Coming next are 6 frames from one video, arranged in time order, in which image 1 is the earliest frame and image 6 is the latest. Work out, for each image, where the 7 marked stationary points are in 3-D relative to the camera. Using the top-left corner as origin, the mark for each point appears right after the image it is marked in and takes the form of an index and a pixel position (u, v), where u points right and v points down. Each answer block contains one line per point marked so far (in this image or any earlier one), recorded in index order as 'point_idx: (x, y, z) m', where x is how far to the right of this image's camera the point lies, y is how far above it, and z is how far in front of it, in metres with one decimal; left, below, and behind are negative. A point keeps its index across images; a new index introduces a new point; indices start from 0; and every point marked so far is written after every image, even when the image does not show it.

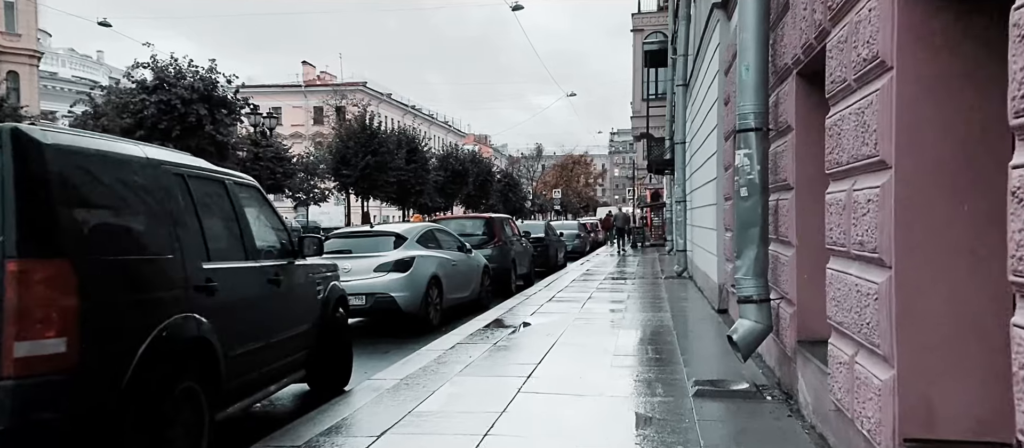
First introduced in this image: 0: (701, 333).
0: (+2.3, -1.3, +9.0) m
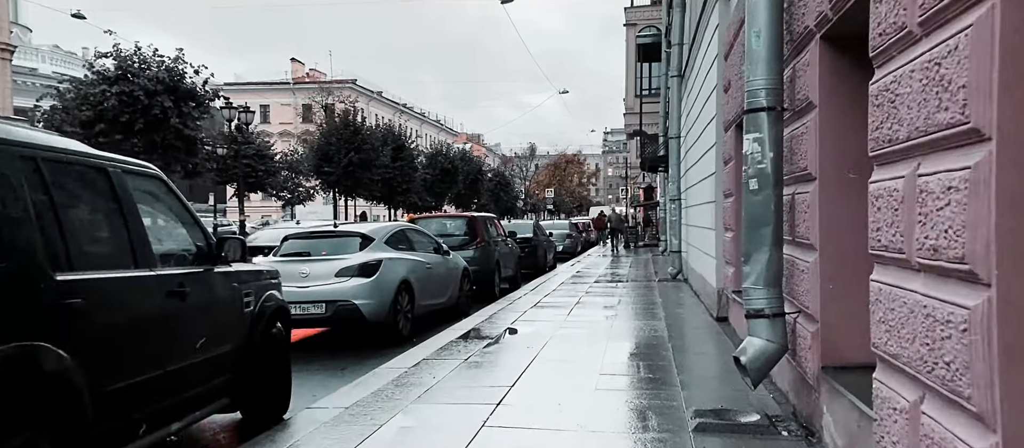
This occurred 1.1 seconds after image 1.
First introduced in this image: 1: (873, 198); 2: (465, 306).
0: (+2.0, -1.3, +8.0) m
1: (+1.5, +0.1, +3.1) m
2: (-0.8, -1.3, +11.9) m
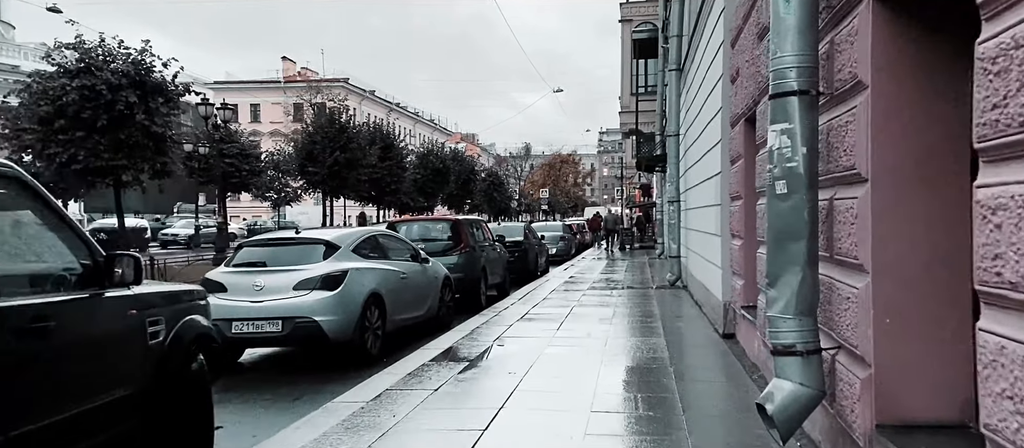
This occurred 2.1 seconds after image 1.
0: (+1.8, -1.4, +7.0) m
1: (+1.3, 0.0, +2.1) m
2: (-1.0, -1.4, +10.9) m
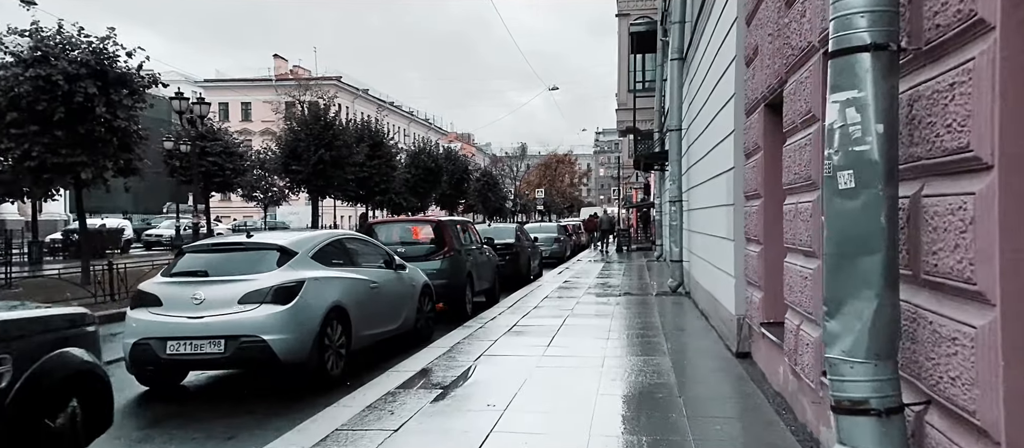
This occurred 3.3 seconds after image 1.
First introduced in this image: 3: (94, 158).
0: (+1.6, -1.4, +6.0) m
1: (+1.2, 0.0, +1.0) m
2: (-1.1, -1.4, +9.8) m
3: (-8.2, +1.3, +14.7) m
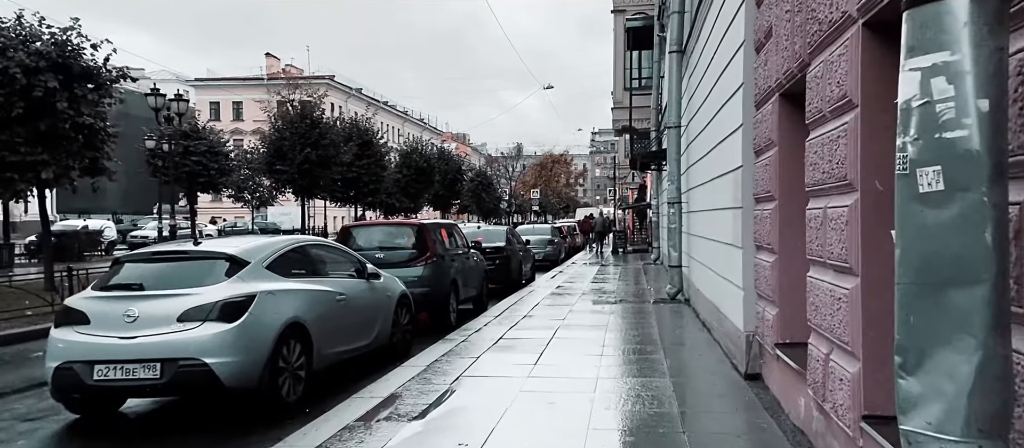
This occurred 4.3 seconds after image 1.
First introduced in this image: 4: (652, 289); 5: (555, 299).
0: (+1.5, -1.4, +5.1) m
1: (+1.0, 0.0, +0.2) m
2: (-1.3, -1.5, +9.0) m
3: (-8.4, +1.2, +13.8) m
4: (+2.9, -1.3, +15.7) m
5: (+0.8, -1.5, +14.9) m
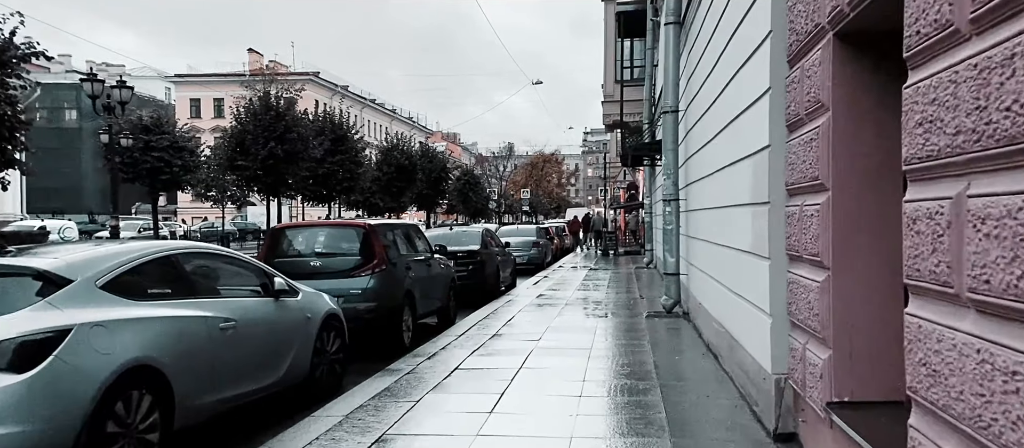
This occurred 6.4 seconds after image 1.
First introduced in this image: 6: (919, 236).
0: (+1.1, -1.5, +3.2) m
1: (+0.7, 0.0, -1.7) m
2: (-1.7, -1.5, +7.1) m
3: (-8.8, +1.2, +11.9) m
4: (+2.4, -1.4, +13.8) m
5: (+0.4, -1.5, +13.0) m
6: (+1.4, 0.0, +2.6) m
